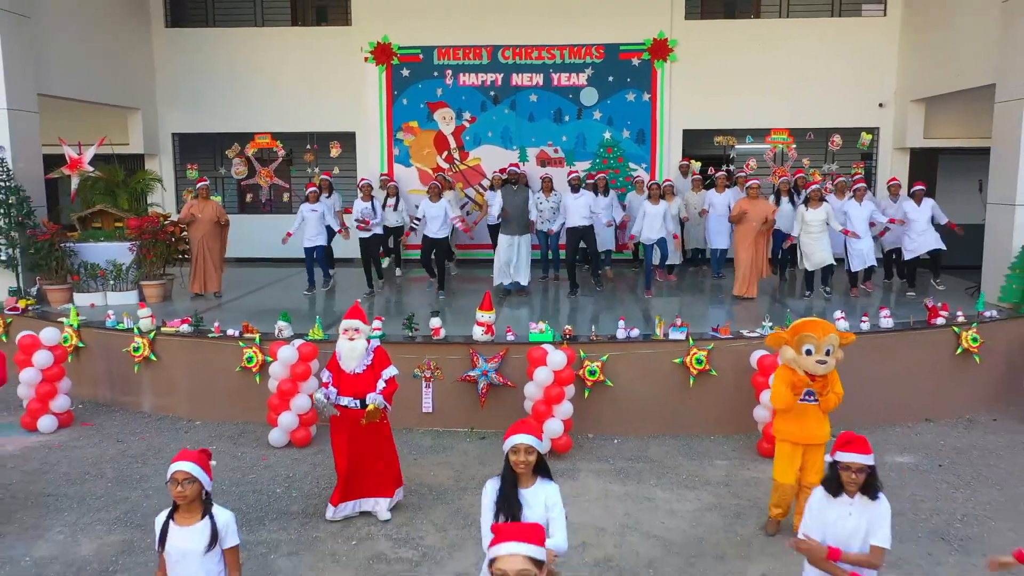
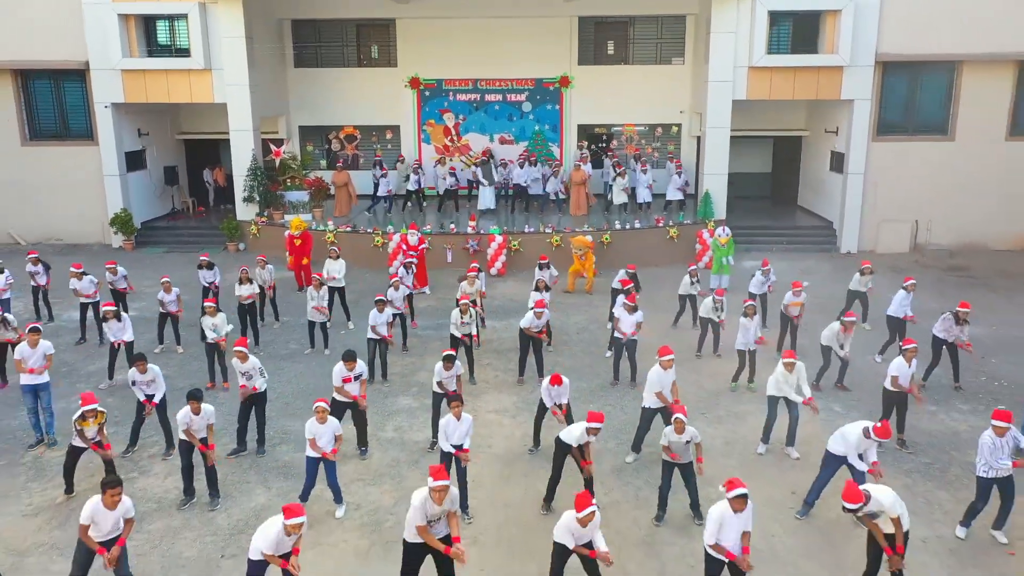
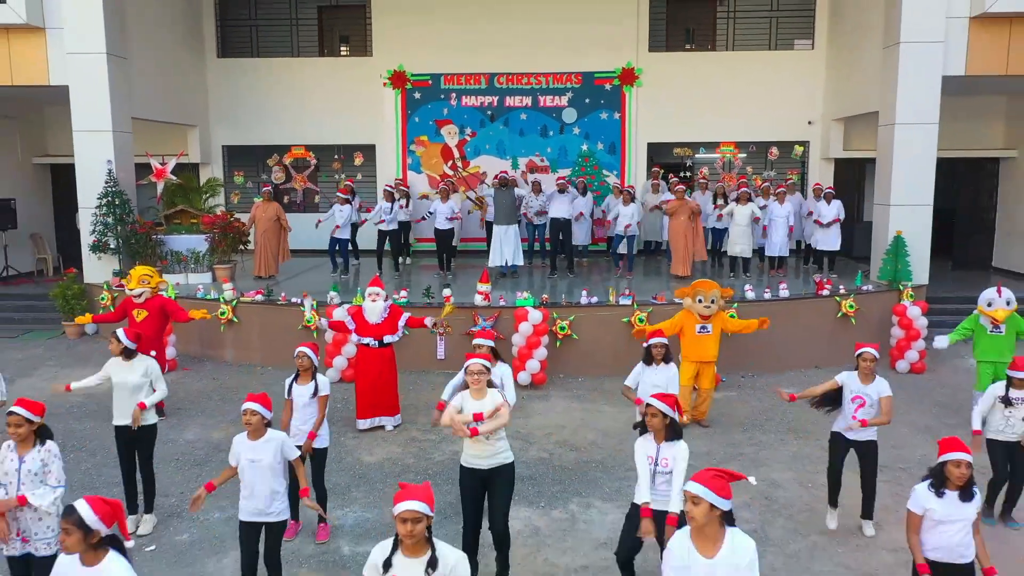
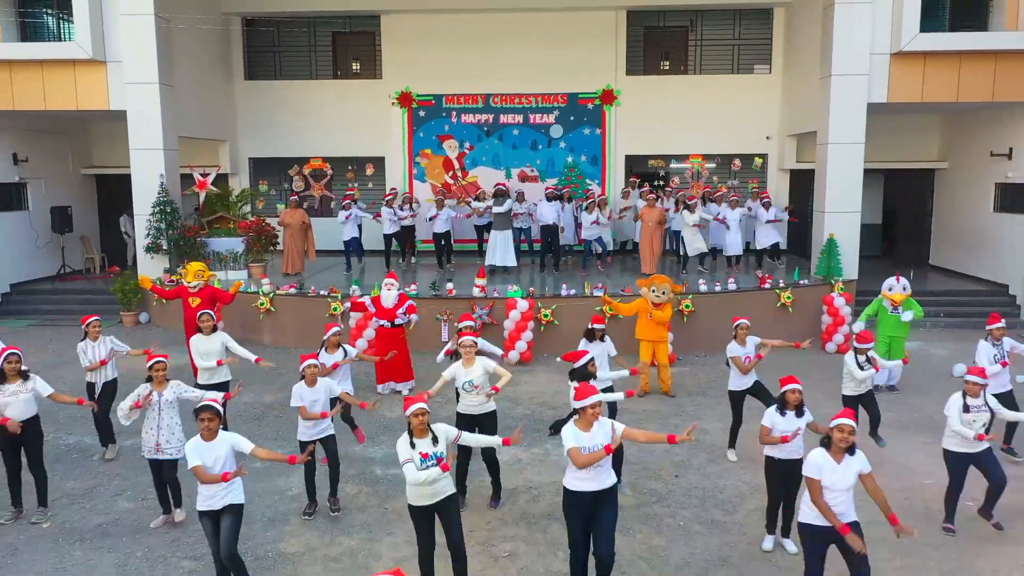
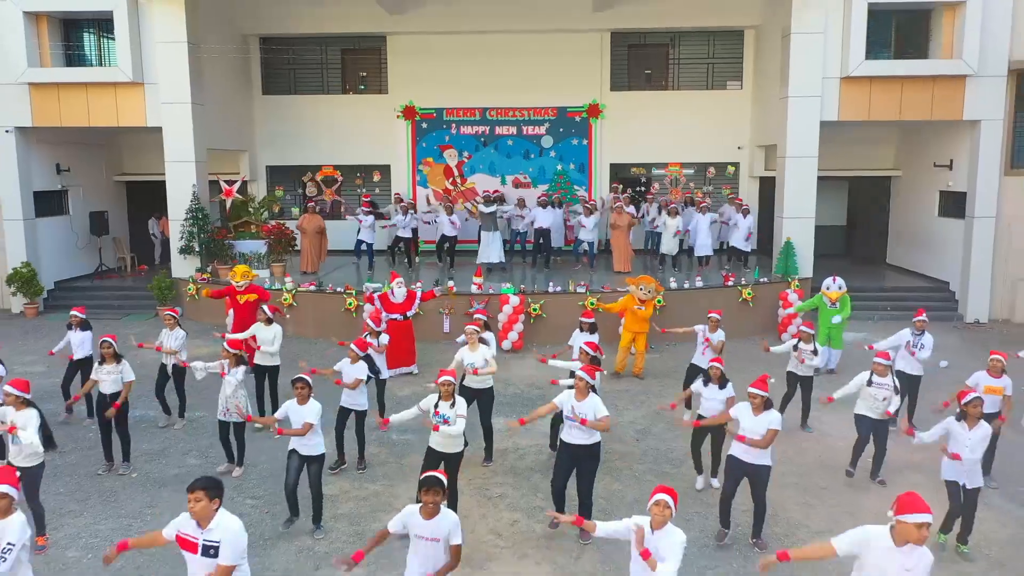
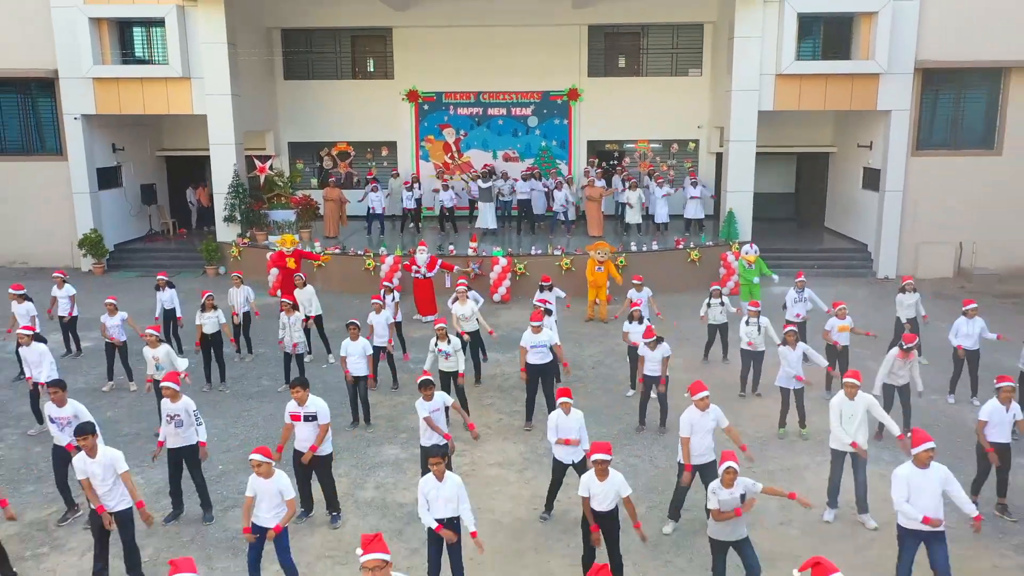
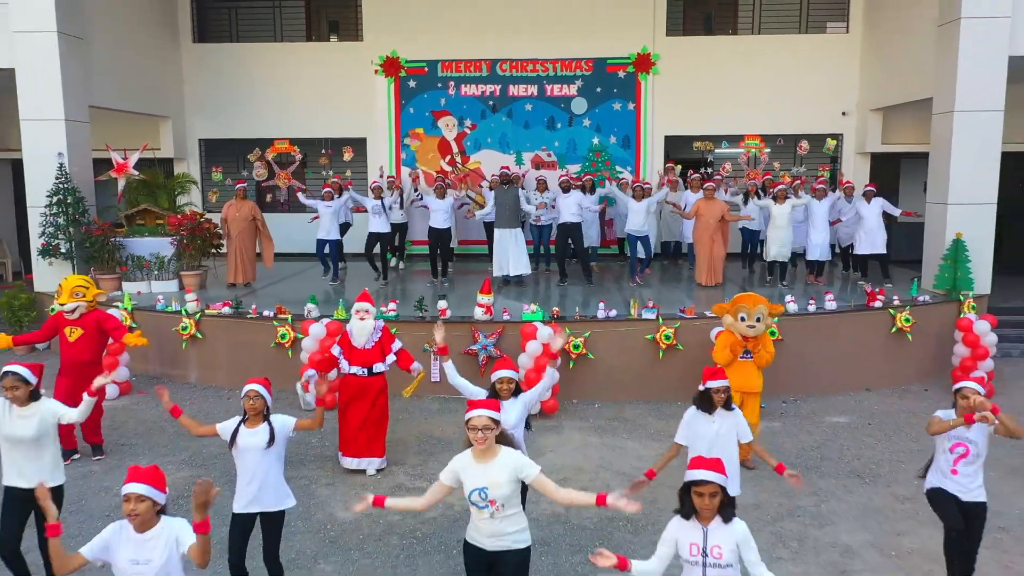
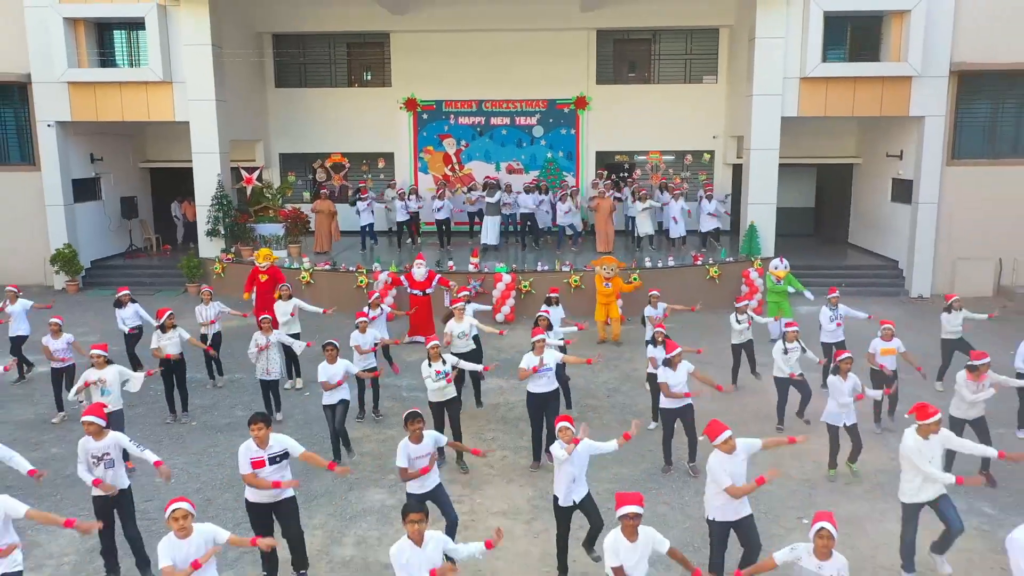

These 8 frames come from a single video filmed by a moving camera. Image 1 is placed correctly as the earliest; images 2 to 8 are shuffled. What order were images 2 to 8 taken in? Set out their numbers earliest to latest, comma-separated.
7, 3, 4, 5, 8, 6, 2
